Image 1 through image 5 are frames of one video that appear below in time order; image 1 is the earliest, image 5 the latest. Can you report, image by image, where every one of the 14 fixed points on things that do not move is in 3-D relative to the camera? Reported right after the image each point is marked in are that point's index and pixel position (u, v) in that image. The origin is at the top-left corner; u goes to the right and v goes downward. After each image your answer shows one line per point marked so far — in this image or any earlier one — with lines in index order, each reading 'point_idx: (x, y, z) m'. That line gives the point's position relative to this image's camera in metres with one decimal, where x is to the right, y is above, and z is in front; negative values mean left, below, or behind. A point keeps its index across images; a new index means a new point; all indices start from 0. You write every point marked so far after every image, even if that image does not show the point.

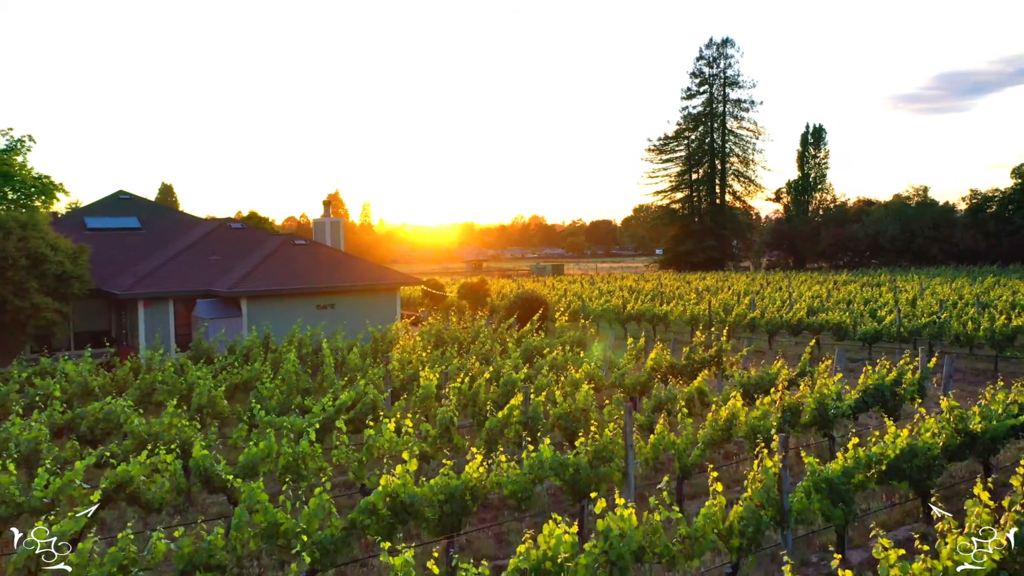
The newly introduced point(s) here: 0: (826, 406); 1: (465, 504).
0: (+3.0, -1.1, +7.9) m
1: (-0.3, -1.5, +5.7) m
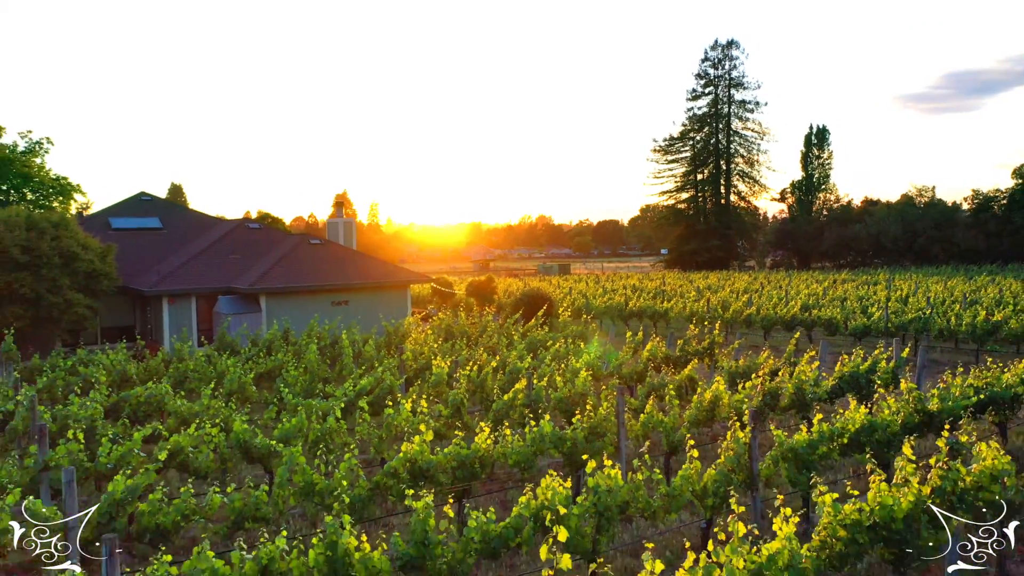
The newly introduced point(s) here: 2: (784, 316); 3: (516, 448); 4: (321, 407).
0: (+3.0, -1.1, +8.7) m
1: (-0.3, -1.4, +6.5) m
2: (+5.7, -0.6, +17.4) m
3: (0.0, -1.3, +6.8) m
4: (-1.9, -1.2, +8.3) m
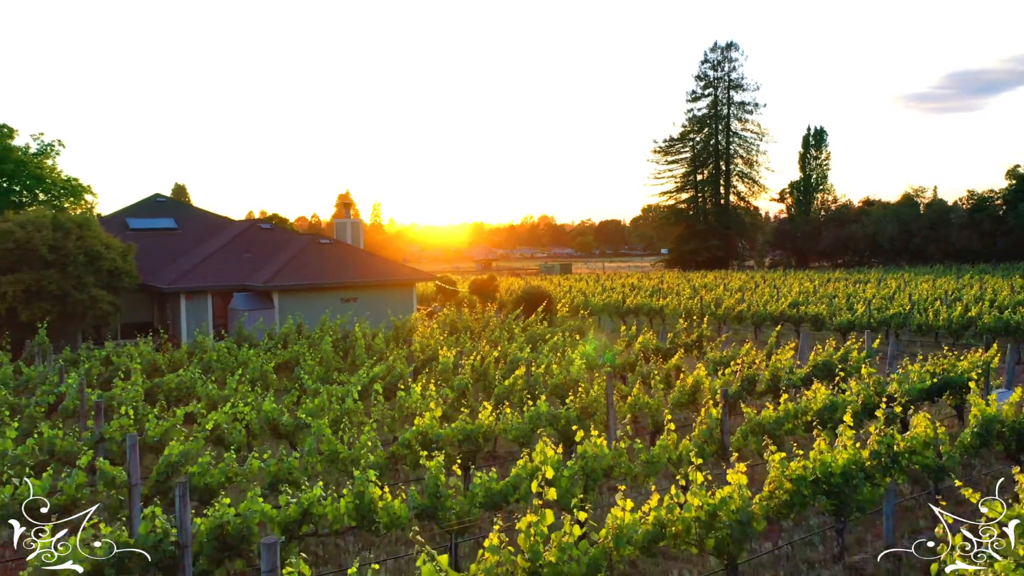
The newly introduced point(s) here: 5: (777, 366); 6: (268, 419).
0: (+3.0, -1.0, +9.5) m
1: (-0.3, -1.4, +7.4) m
2: (+5.8, -0.5, +18.3) m
3: (0.0, -1.3, +7.6) m
4: (-1.9, -1.1, +9.1) m
5: (+3.1, -0.9, +9.7) m
6: (-2.3, -1.3, +8.0) m
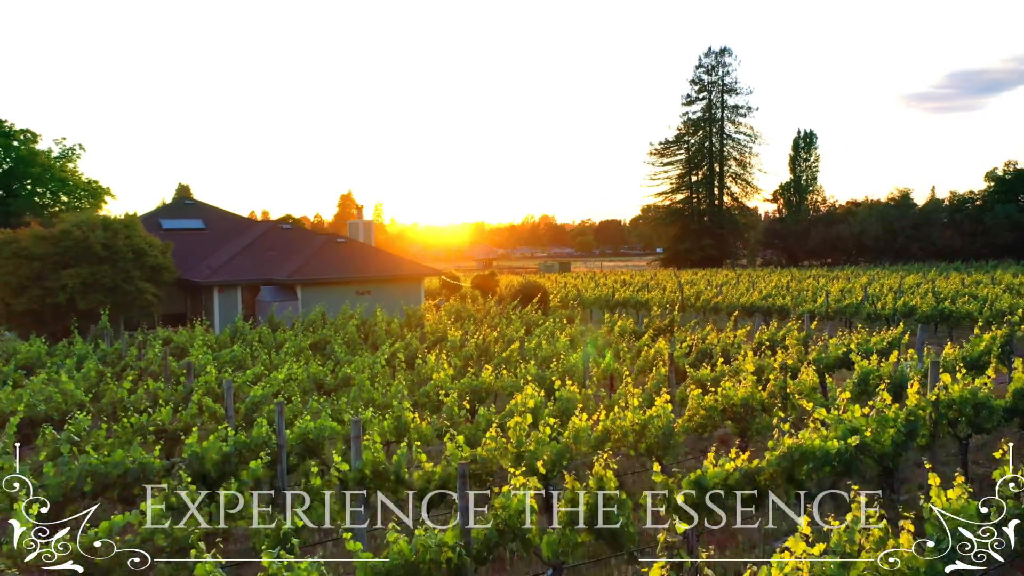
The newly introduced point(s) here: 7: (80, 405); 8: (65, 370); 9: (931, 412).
0: (+3.0, -0.9, +11.7) m
1: (-0.4, -1.2, +9.6) m
2: (+5.7, -0.4, +20.5) m
3: (0.0, -1.1, +9.8) m
4: (-2.0, -1.0, +11.3) m
5: (+3.1, -0.8, +11.9) m
6: (-2.4, -1.1, +10.2) m
7: (-4.4, -1.2, +8.5) m
8: (-5.7, -1.0, +10.6) m
9: (+3.4, -1.0, +6.5) m
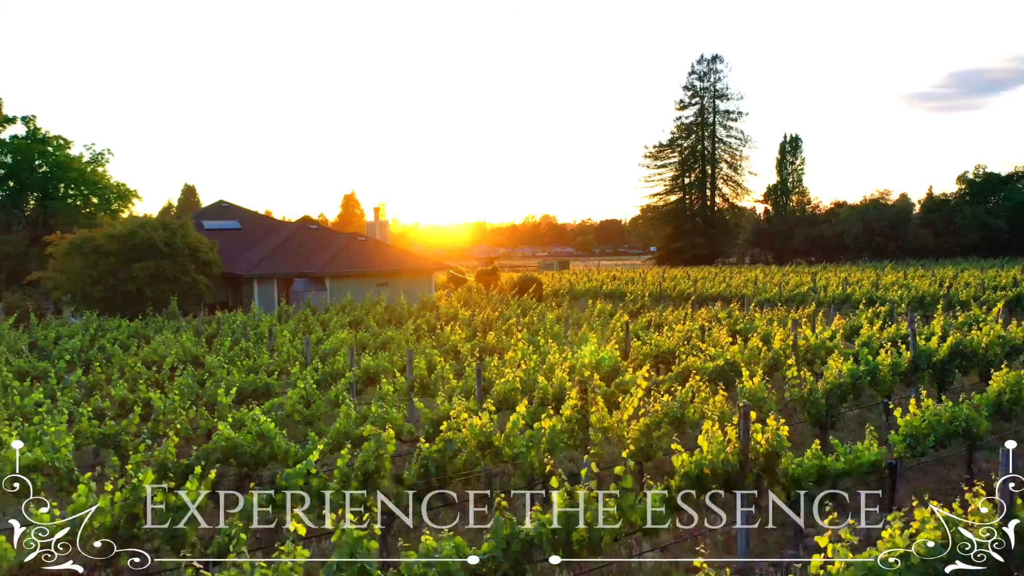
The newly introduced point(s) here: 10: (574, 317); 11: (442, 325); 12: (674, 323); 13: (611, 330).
0: (+3.0, -0.6, +15.0) m
1: (-0.4, -1.0, +12.9) m
2: (+5.7, -0.1, +23.8) m
3: (-0.1, -0.9, +13.2) m
4: (-2.0, -0.8, +14.7) m
5: (+3.0, -0.5, +15.2) m
6: (-2.4, -0.9, +13.5) m
7: (-4.5, -1.0, +11.8) m
8: (-5.7, -0.8, +14.0) m
9: (+3.3, -0.7, +9.9) m
10: (+1.3, -0.5, +17.2) m
11: (-1.4, -0.7, +16.3) m
12: (+2.9, -0.8, +14.9) m
13: (+1.7, -0.8, +14.4) m
